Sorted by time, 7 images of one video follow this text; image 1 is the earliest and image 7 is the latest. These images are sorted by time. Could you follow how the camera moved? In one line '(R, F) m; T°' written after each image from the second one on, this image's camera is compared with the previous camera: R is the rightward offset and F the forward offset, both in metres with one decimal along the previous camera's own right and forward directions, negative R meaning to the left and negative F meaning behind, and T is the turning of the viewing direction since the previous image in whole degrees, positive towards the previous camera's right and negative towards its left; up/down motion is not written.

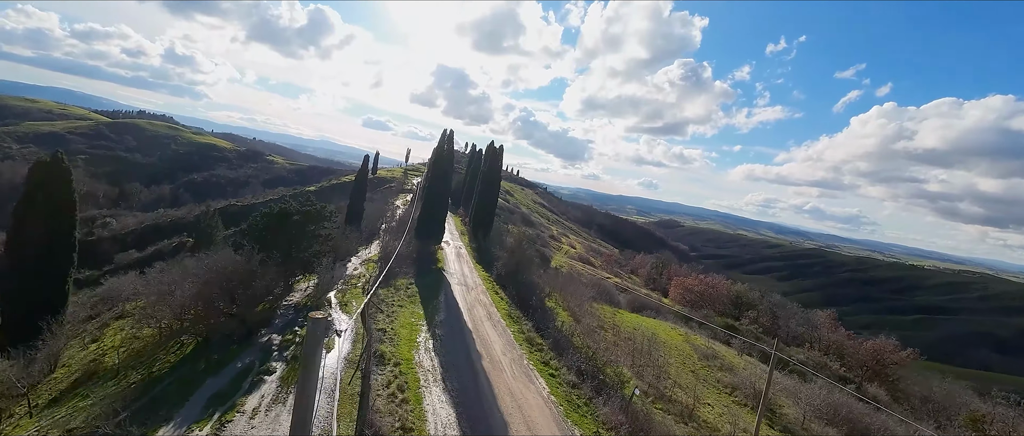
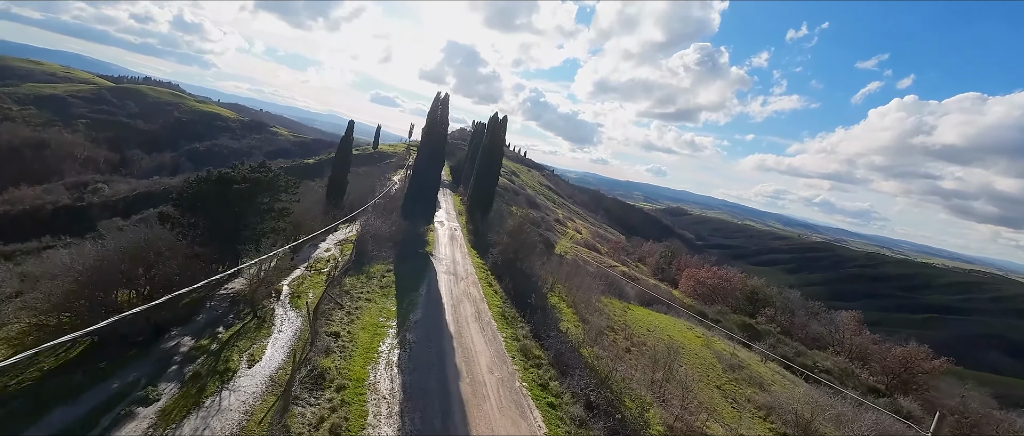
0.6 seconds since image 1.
(+0.4, +5.3) m; -1°
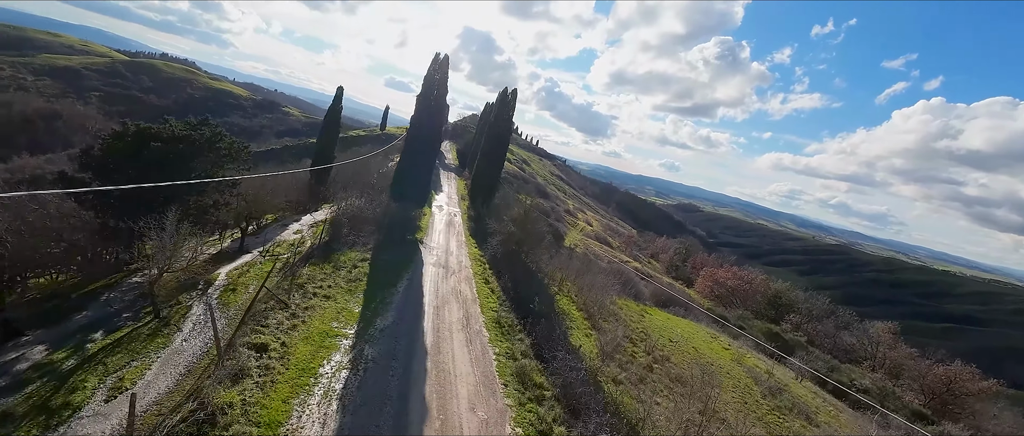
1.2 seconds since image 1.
(+0.4, +4.9) m; -1°
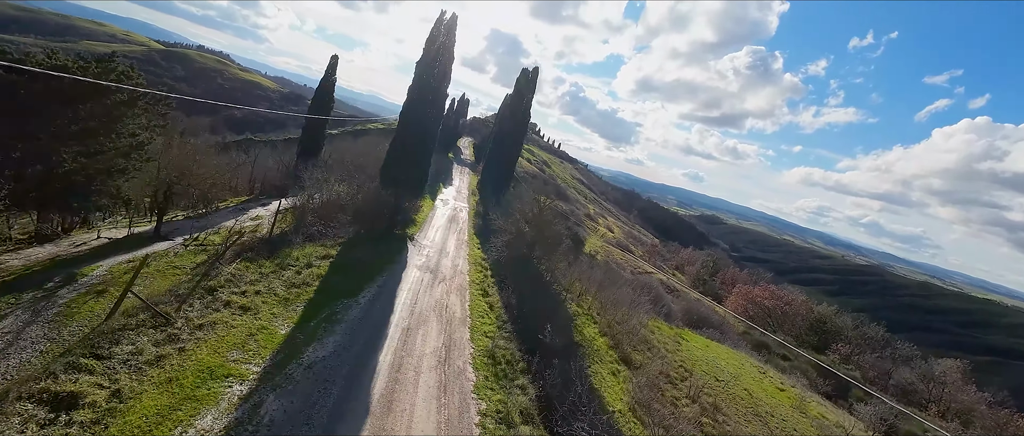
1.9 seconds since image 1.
(+0.4, +5.5) m; -3°
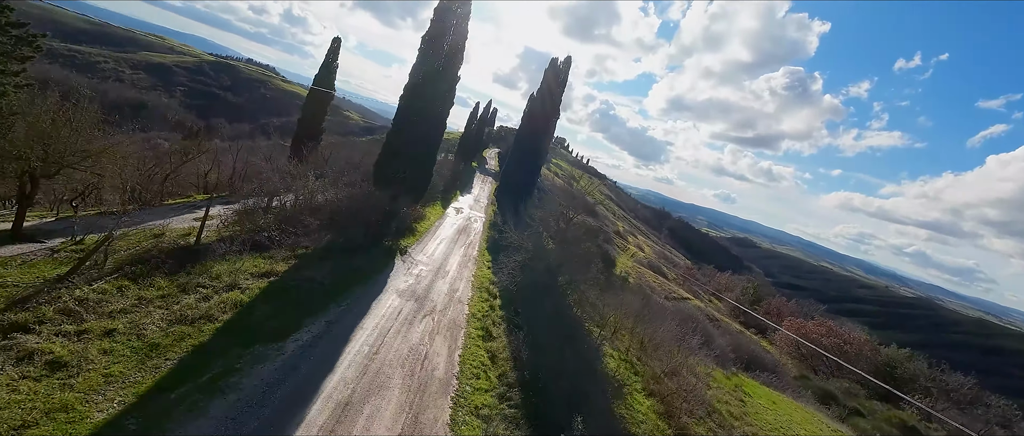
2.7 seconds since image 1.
(+0.3, +5.2) m; -4°
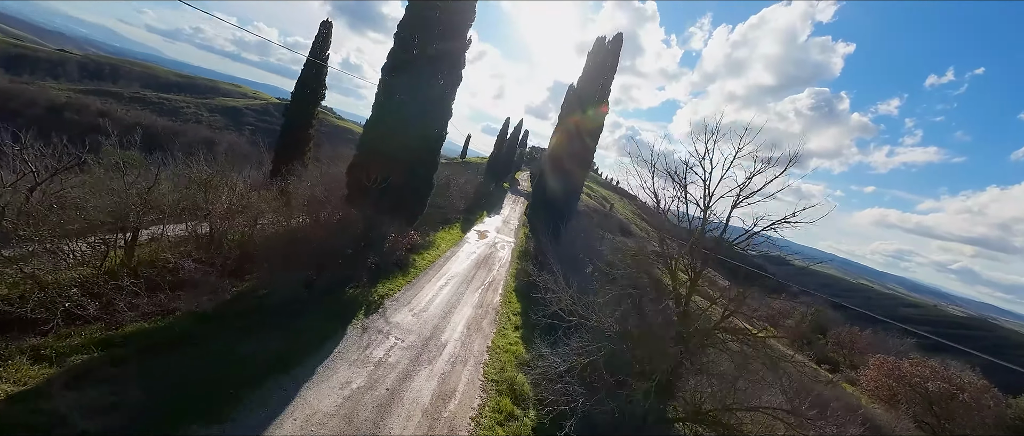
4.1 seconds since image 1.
(-0.3, +7.9) m; -4°
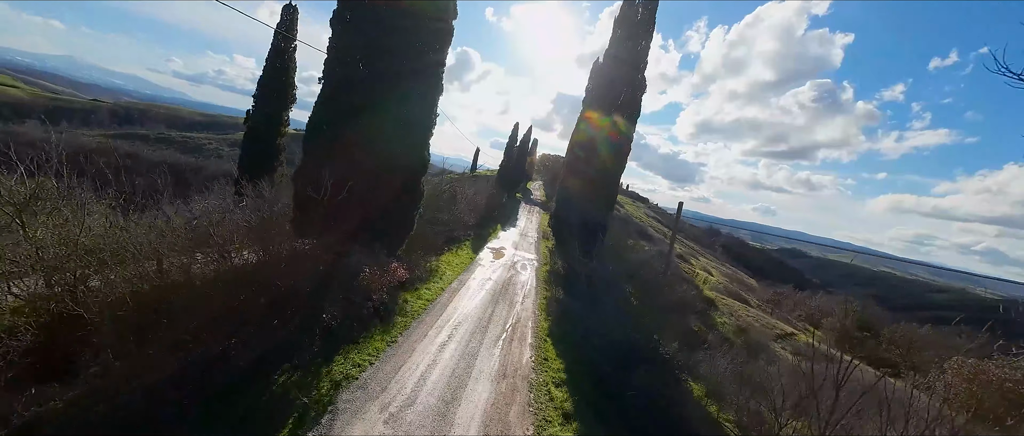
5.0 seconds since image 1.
(-0.4, +5.3) m; -2°
